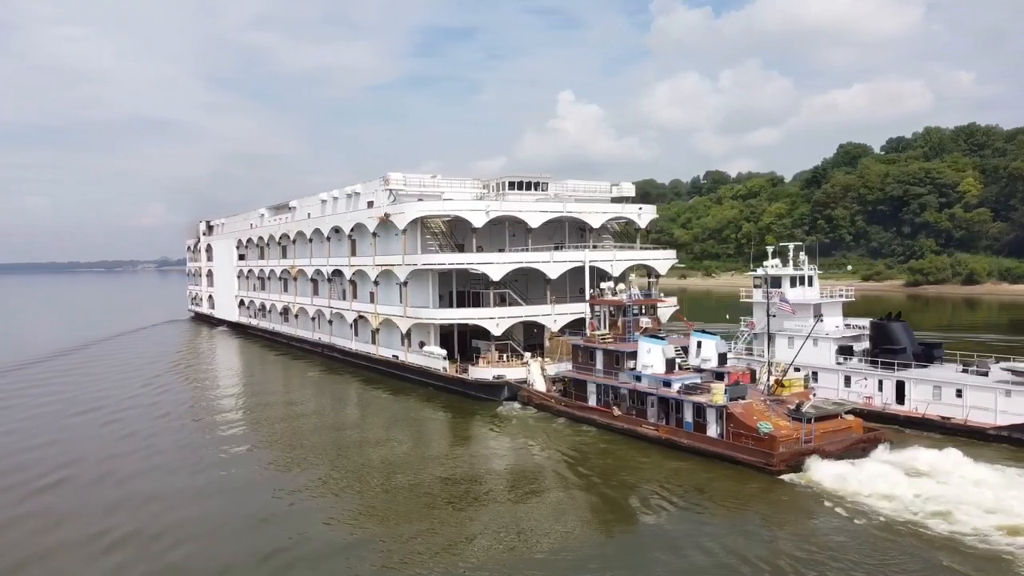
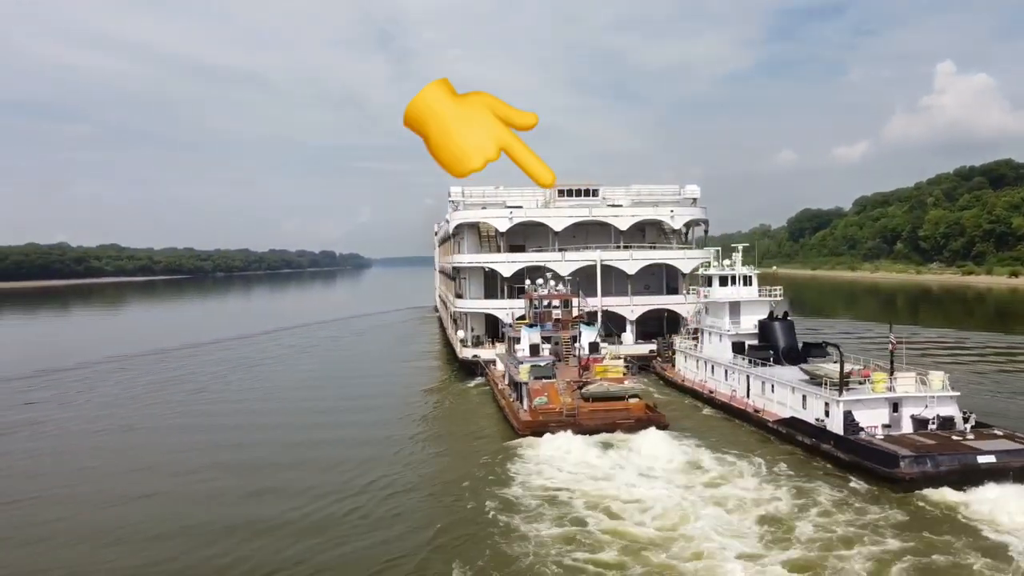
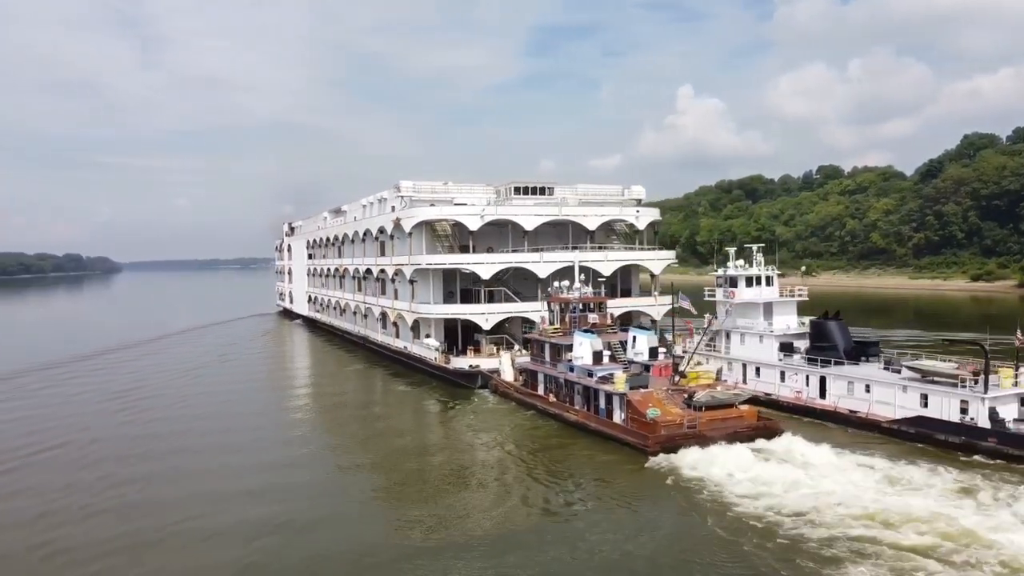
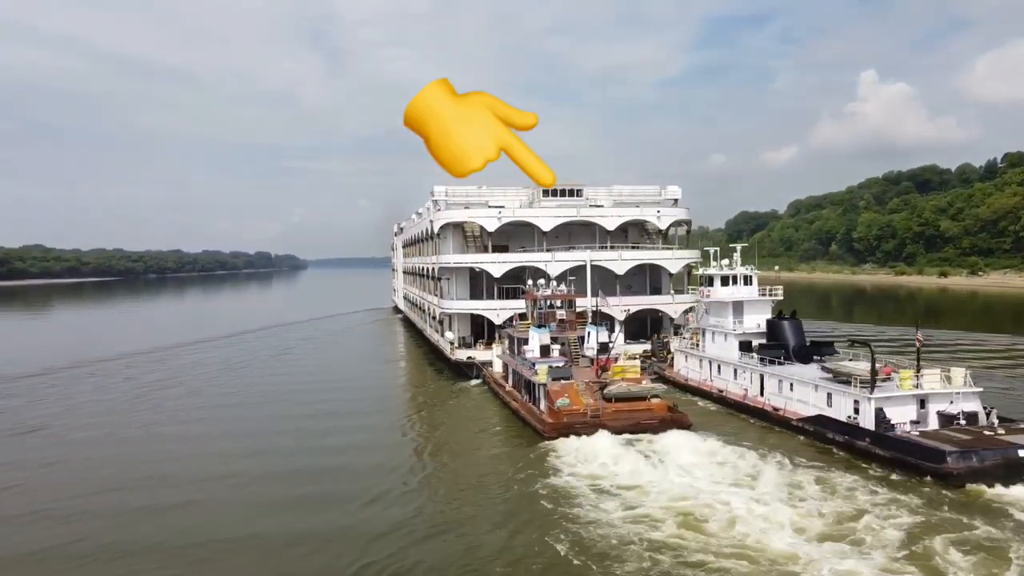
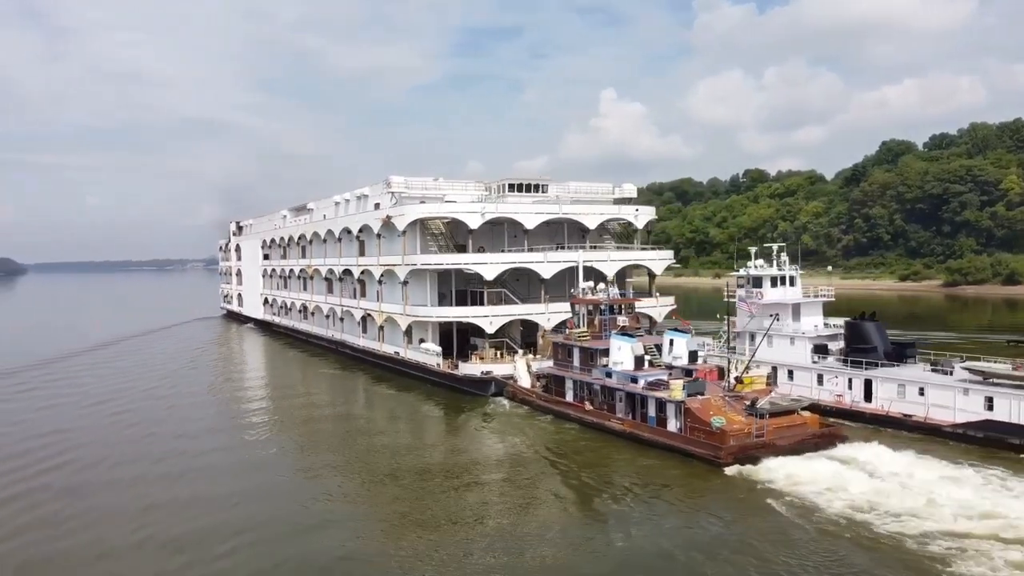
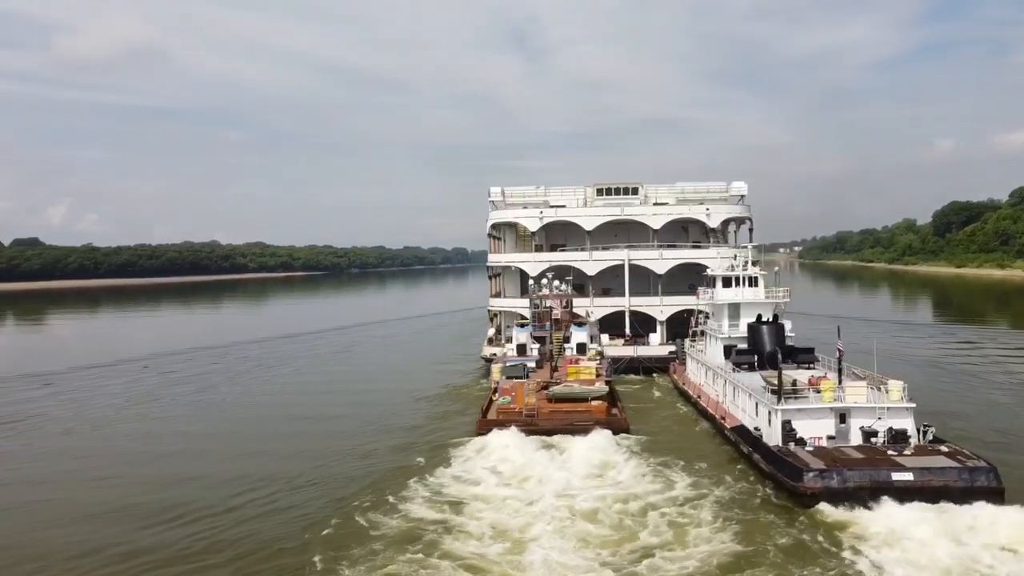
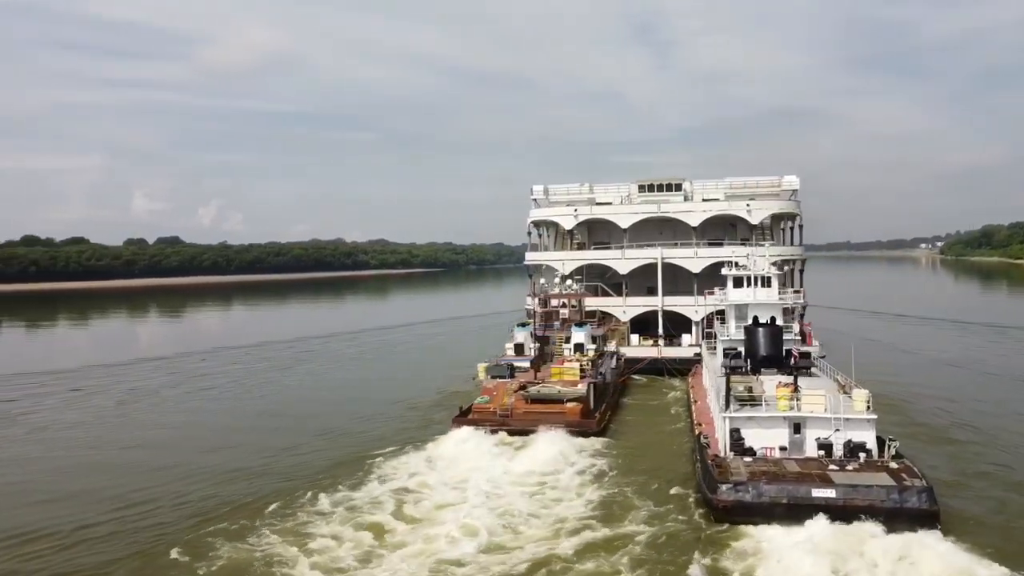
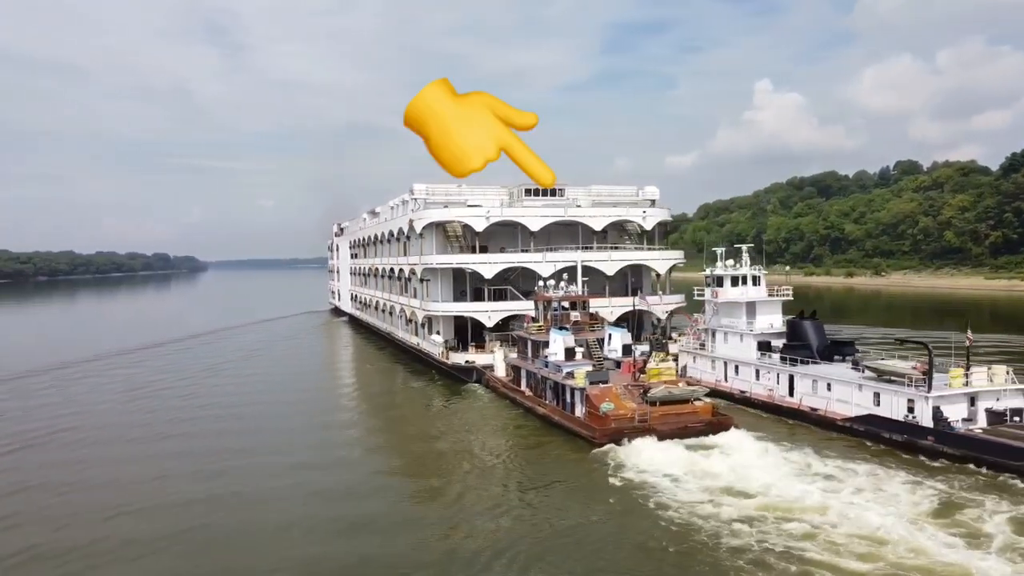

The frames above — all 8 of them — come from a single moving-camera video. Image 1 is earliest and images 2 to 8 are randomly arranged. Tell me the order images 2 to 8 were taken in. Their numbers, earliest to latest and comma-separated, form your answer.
5, 3, 8, 4, 2, 6, 7
